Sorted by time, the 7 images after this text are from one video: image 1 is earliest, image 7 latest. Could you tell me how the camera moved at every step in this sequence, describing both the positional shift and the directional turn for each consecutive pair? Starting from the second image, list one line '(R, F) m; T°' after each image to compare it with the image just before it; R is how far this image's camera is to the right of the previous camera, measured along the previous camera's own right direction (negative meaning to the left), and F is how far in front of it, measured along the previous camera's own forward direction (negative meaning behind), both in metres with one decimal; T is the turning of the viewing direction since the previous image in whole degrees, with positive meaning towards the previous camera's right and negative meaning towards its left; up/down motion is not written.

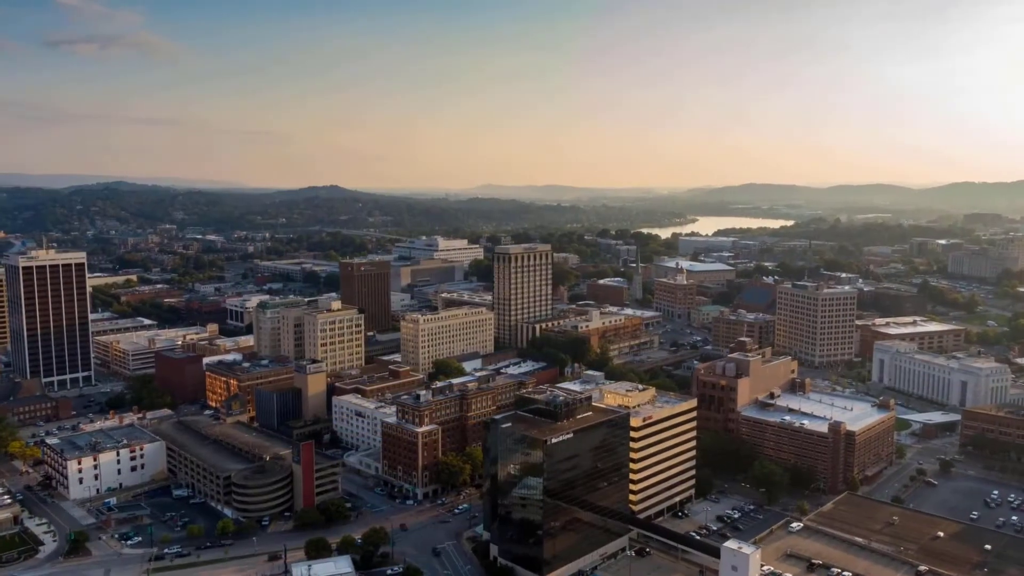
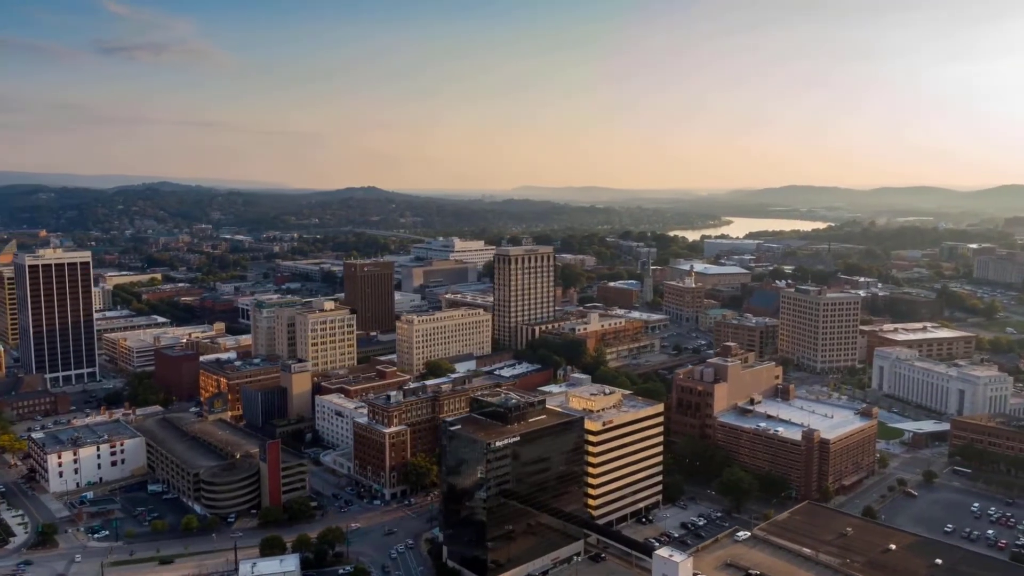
(+3.7, +0.2) m; -3°
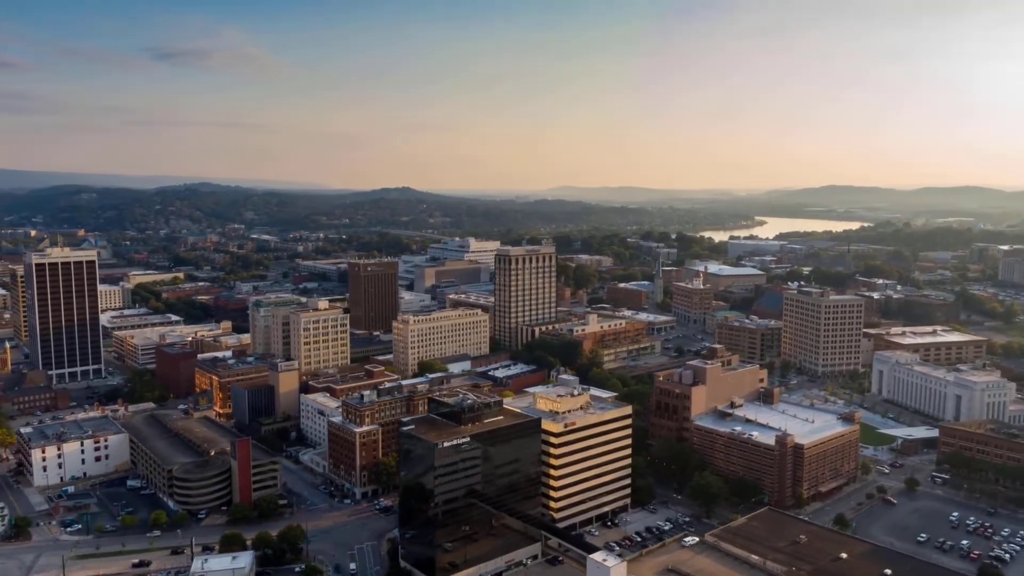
(+3.5, +0.2) m; -3°
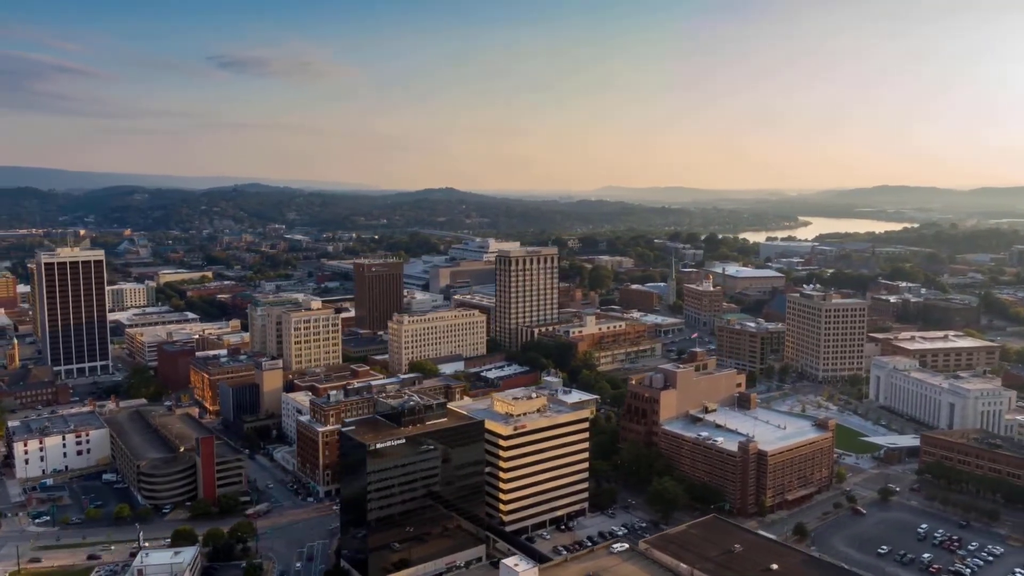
(+4.5, +0.3) m; -3°
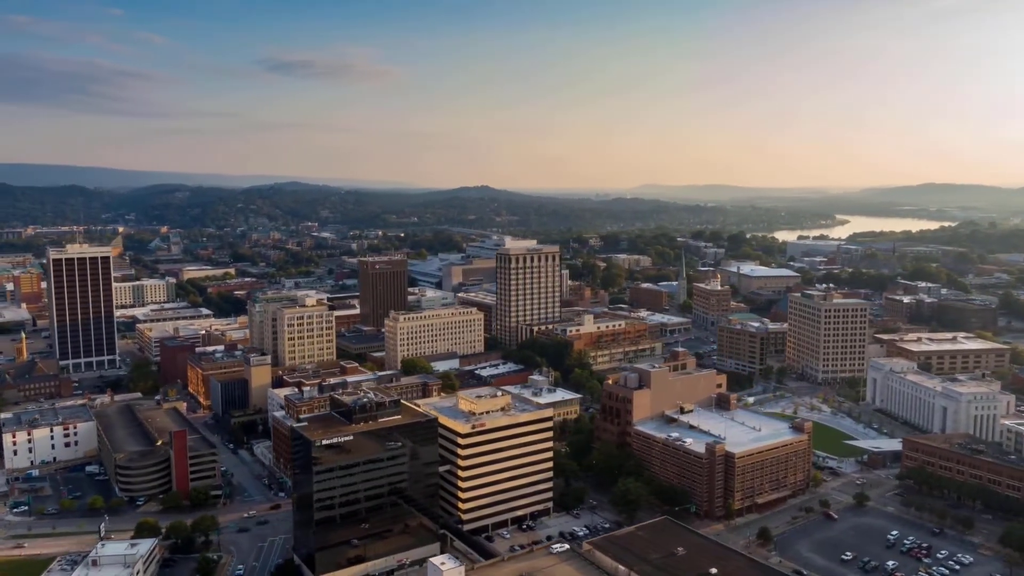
(+3.6, +0.2) m; -3°
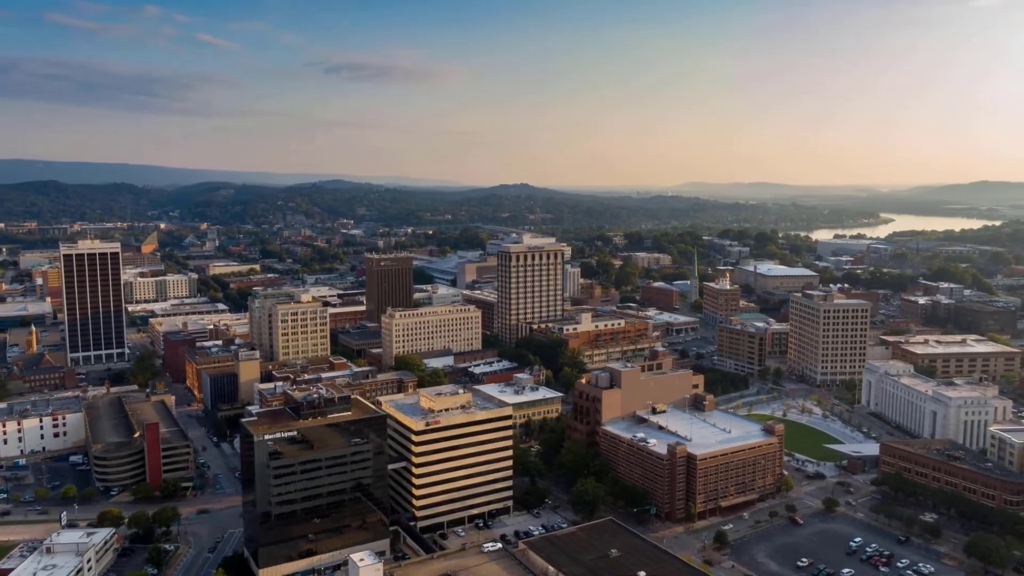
(+4.0, +0.2) m; -3°
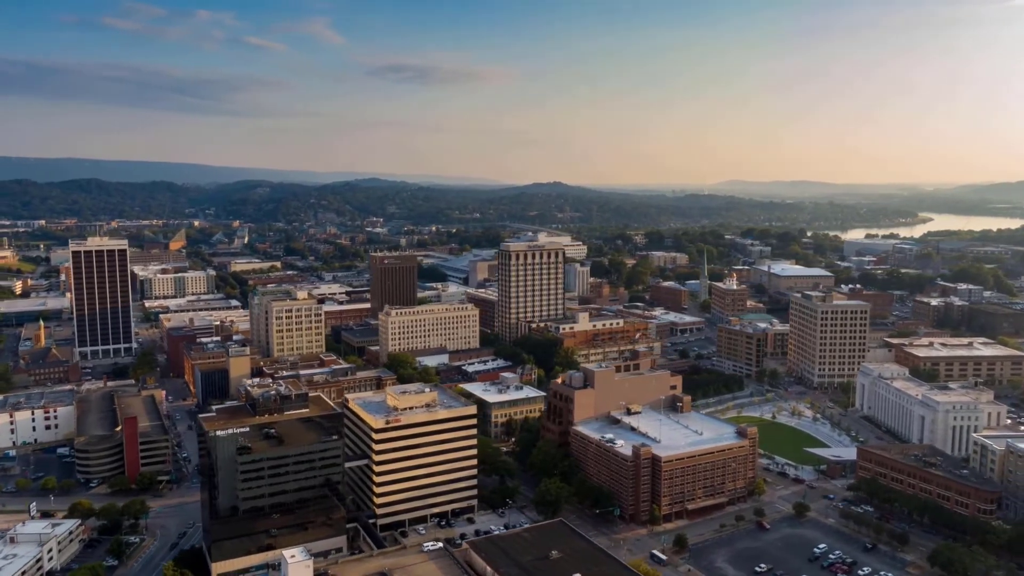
(+3.5, +0.2) m; -3°
